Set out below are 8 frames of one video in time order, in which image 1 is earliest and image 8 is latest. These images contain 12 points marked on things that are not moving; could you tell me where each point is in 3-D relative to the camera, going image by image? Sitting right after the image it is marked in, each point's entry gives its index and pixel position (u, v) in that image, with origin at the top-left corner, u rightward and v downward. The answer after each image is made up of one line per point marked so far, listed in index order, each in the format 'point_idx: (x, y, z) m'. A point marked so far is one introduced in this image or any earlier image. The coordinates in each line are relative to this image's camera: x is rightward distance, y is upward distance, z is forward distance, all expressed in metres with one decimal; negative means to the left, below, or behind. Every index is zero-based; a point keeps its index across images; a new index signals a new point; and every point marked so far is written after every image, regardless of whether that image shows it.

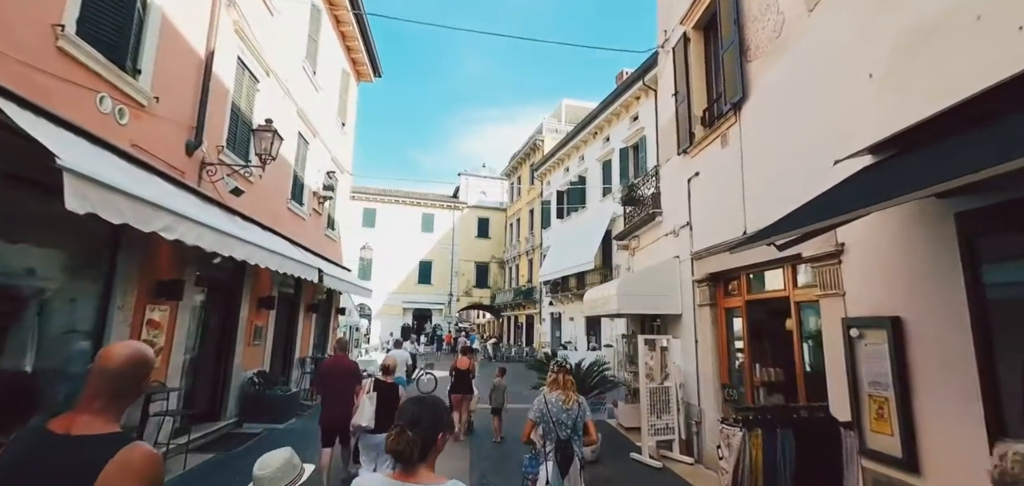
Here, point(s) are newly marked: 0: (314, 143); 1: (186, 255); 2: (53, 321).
0: (-4.9, +2.5, +11.8) m
1: (-4.4, -0.1, +6.5) m
2: (-4.4, -0.7, +4.6) m
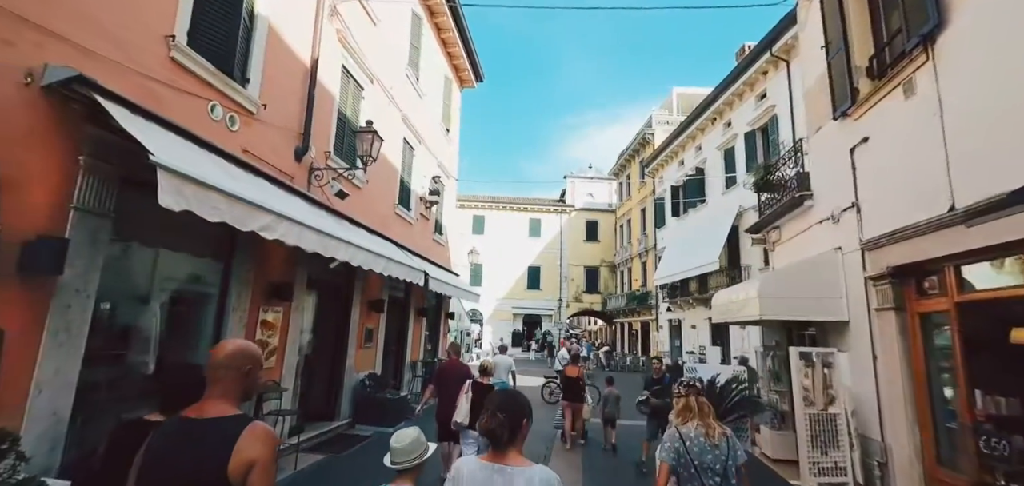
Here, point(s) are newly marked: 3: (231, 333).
0: (-2.3, +2.3, +12.0) m
1: (-3.0, -0.2, +6.6) m
2: (-3.4, -0.8, +4.8) m
3: (-3.1, -1.0, +5.4) m
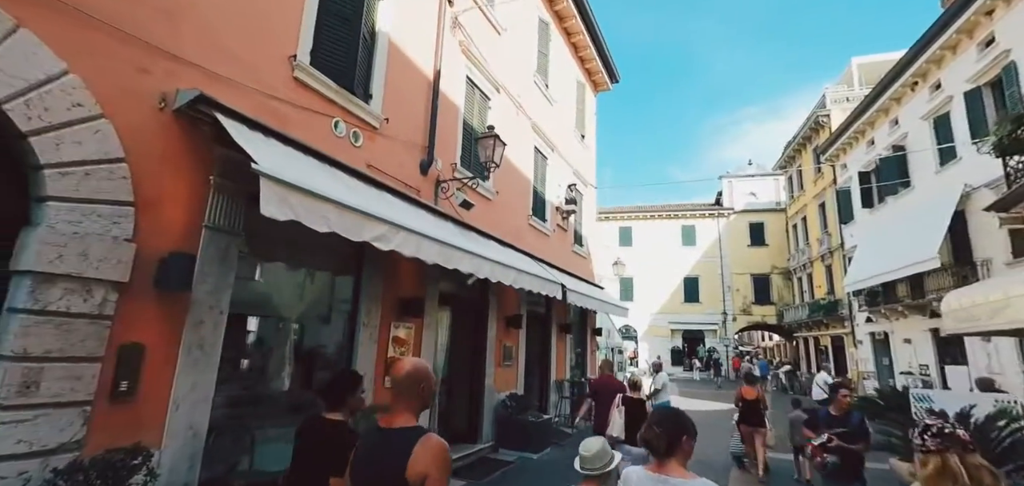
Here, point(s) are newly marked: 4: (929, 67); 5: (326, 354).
0: (+0.9, +2.0, +11.5) m
1: (-1.1, -0.4, +6.5) m
2: (-2.1, -0.9, +4.9) m
3: (-1.6, -1.1, +5.3) m
4: (+13.1, +5.5, +15.3) m
5: (-2.0, -1.1, +5.1) m
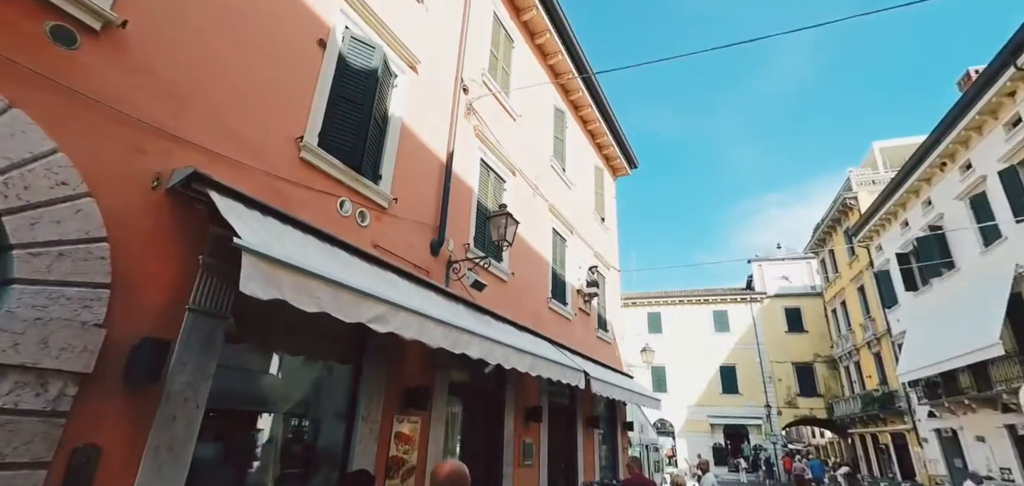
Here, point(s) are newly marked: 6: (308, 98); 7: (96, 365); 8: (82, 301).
0: (+1.4, +0.1, +11.3) m
1: (-0.9, -1.4, +6.0) m
2: (-1.9, -1.7, +4.4) m
3: (-1.5, -2.0, +4.8) m
4: (+13.7, +3.0, +15.0) m
5: (-1.8, -2.0, +4.6) m
6: (-1.9, +1.4, +4.6) m
7: (-2.5, -0.7, +2.9) m
8: (-2.5, -0.3, +2.9) m
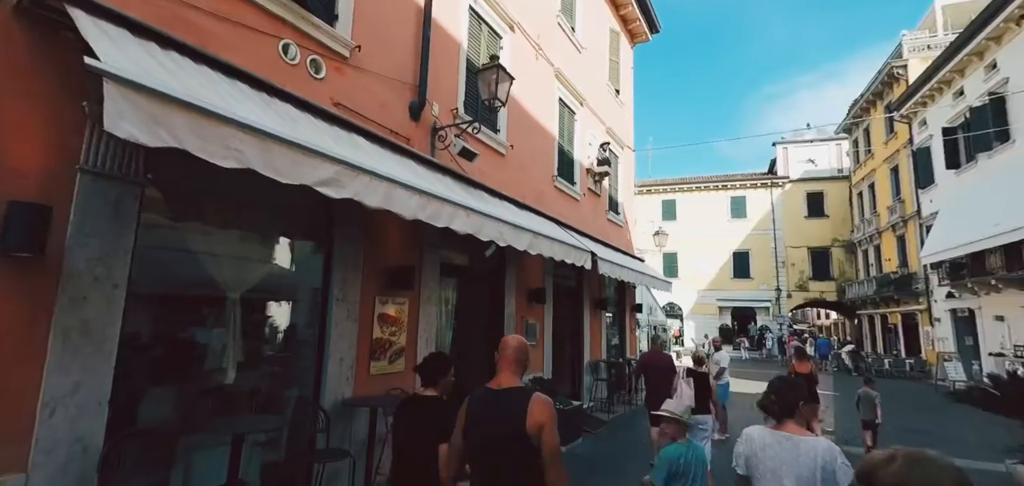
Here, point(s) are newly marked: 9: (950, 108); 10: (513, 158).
0: (+1.4, +2.7, +10.1) m
1: (-1.0, 0.0, +5.4) m
2: (-2.0, -0.6, +3.9) m
3: (-1.6, -0.8, +4.4) m
4: (+13.9, +6.5, +12.8) m
5: (-1.9, -0.8, +4.2) m
6: (-2.1, +2.5, +3.5) m
7: (-2.7, 0.0, +2.3) m
8: (-2.7, +0.4, +2.2) m
9: (+15.6, +4.8, +17.5) m
10: (0.0, +1.3, +7.3) m
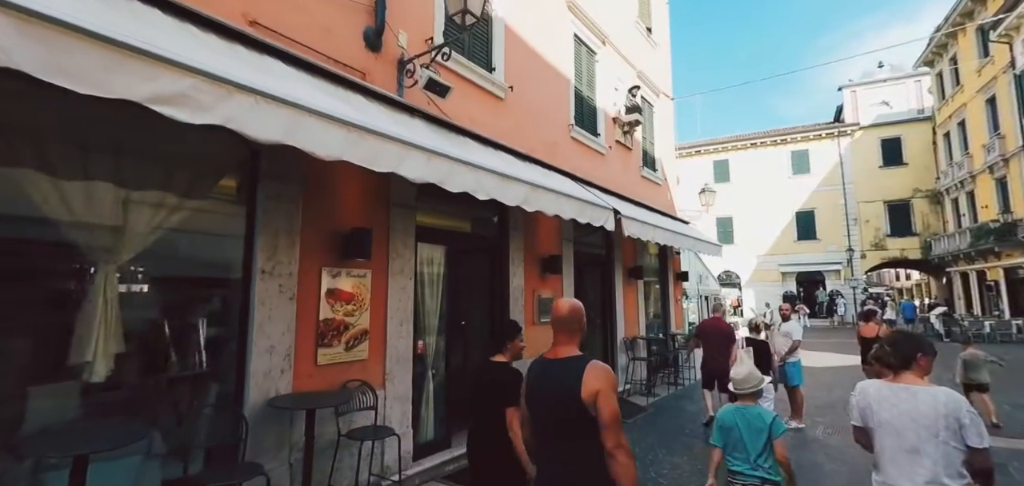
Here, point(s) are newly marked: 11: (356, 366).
0: (+1.6, +3.4, +8.7) m
1: (-1.1, +0.4, +4.4) m
2: (-2.3, -0.4, +3.1) m
3: (-1.8, -0.5, +3.4) m
4: (+14.0, +8.1, +9.9) m
5: (-2.1, -0.5, +3.3) m
6: (-2.6, +2.7, +2.5) m
7: (-3.1, +0.2, +1.5) m
8: (-3.2, +0.5, +1.3) m
9: (+16.3, +6.7, +14.5) m
10: (0.0, +1.8, +6.2) m
11: (-1.3, -1.0, +4.0) m
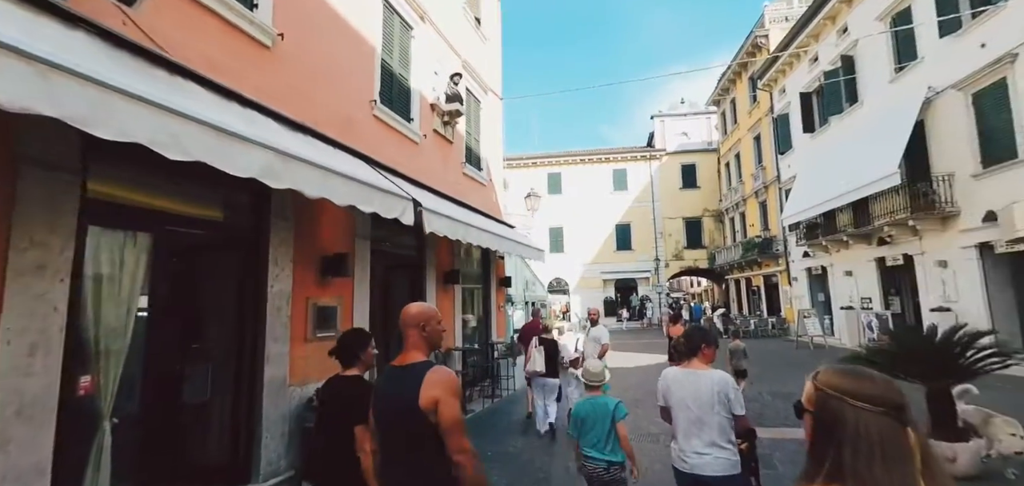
0: (-1.5, +3.4, +7.7) m
1: (-2.8, +0.5, +2.7) m
2: (-3.5, -0.2, +1.1) m
3: (-3.1, -0.4, +1.6) m
4: (+10.0, +7.7, +12.8) m
5: (-3.4, -0.4, +1.3) m
6: (-3.5, +2.9, +0.5) m
7: (-3.8, +0.4, -0.7) m
8: (-3.8, +0.7, -0.8) m
9: (+10.7, +6.2, +17.9) m
10: (-2.2, +1.8, +4.8) m
11: (-2.9, -0.9, +2.3) m
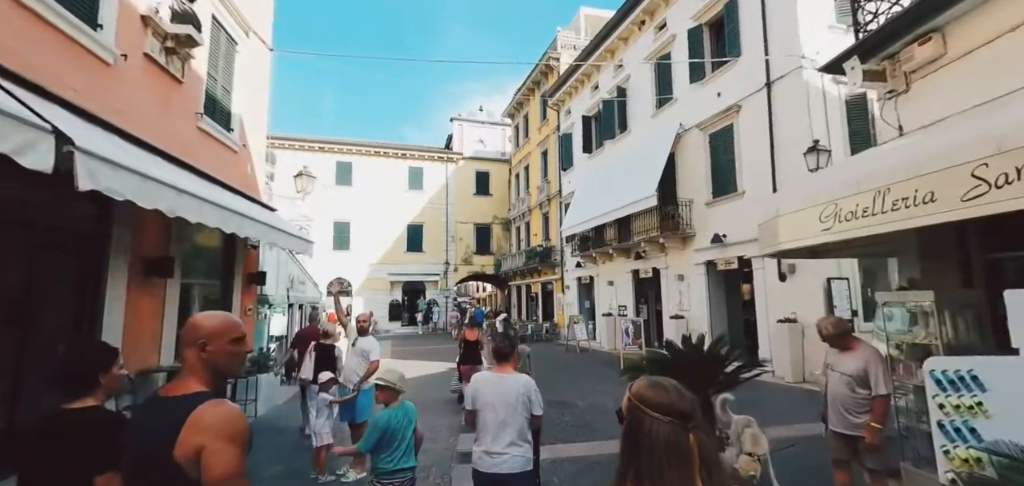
0: (-4.2, +3.7, +5.2) m
1: (-3.5, +0.9, +0.1) m
2: (-3.5, +0.2, -1.7) m
3: (-3.4, 0.0, -1.1) m
4: (+4.5, +7.3, +14.6) m
5: (-3.6, 0.0, -1.5) m
6: (-3.1, +3.3, -2.2) m
7: (-3.0, +0.8, -3.4) m
8: (-2.9, +1.1, -3.6) m
9: (+3.1, +5.8, +19.5) m
10: (-3.8, +2.2, +2.2) m
11: (-3.5, -0.5, -0.4) m
